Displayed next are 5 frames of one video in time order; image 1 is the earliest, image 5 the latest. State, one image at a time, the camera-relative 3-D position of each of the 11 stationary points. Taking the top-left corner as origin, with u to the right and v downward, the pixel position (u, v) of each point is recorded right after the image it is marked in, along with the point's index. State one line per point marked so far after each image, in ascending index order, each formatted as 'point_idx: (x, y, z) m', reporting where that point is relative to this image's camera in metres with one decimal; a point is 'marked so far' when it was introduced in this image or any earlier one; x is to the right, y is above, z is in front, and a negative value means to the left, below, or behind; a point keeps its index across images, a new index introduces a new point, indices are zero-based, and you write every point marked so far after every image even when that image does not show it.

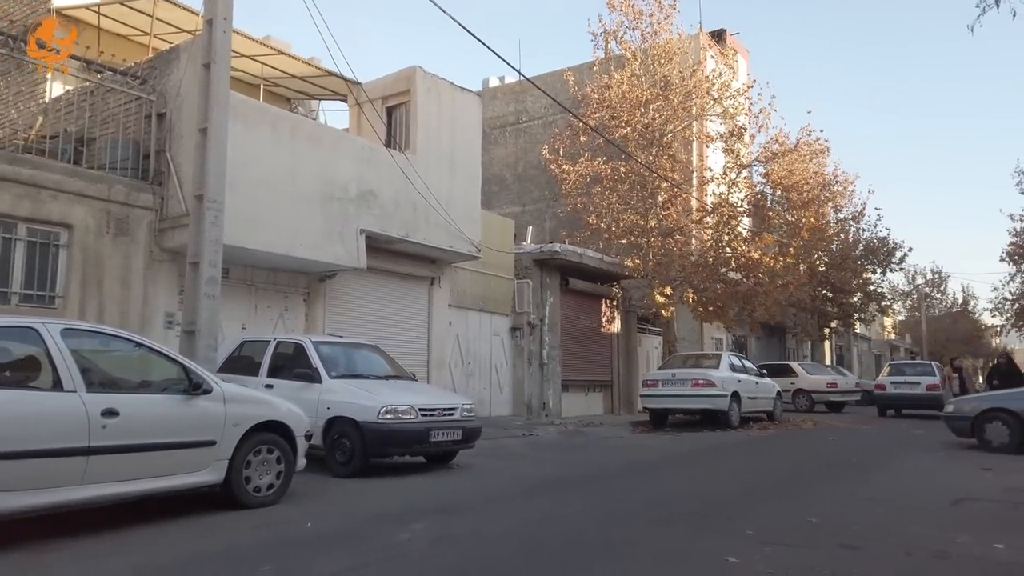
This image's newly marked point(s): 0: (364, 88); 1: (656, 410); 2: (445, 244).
0: (-3.3, +4.4, +16.5) m
1: (+3.7, -3.1, +19.0) m
2: (-1.5, +0.9, +16.2) m
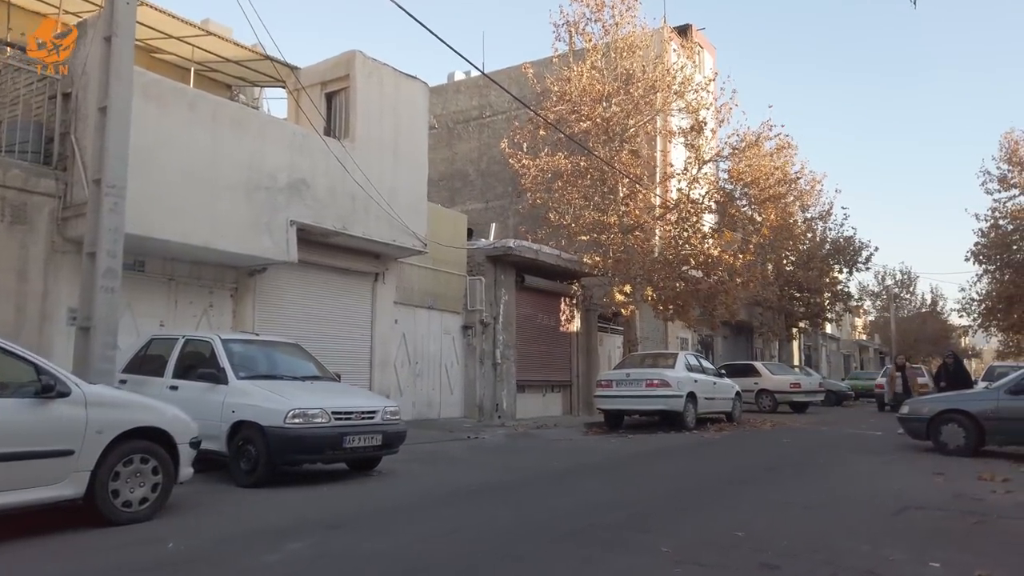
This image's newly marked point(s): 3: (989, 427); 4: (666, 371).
0: (-4.4, +4.5, +15.7) m
1: (+2.4, -3.0, +18.4) m
2: (-2.6, +1.0, +15.4) m
3: (+8.4, -2.5, +13.2) m
4: (+3.7, -2.0, +17.9) m
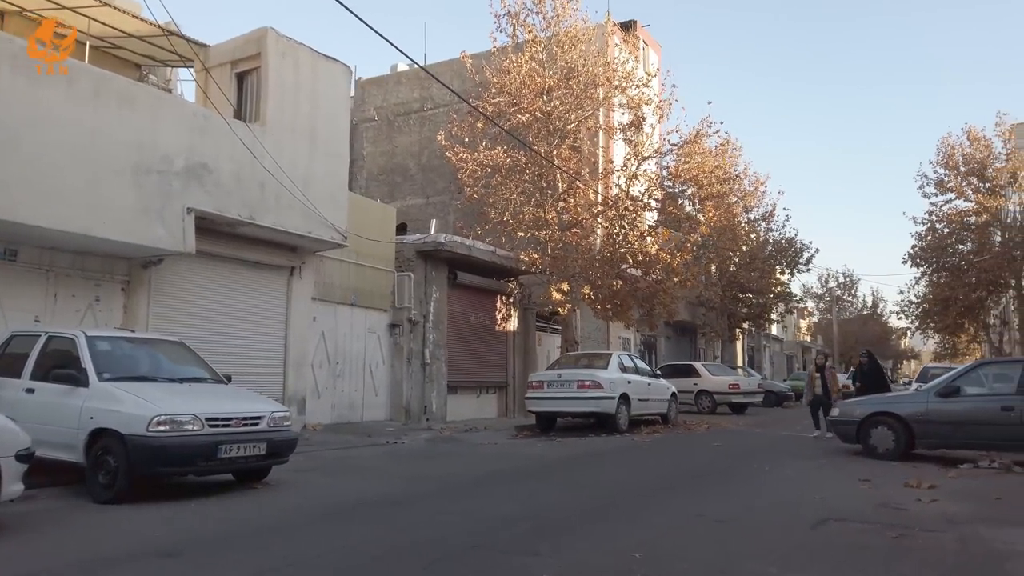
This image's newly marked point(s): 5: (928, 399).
0: (-5.9, +4.6, +14.6) m
1: (+0.7, -3.0, +17.7) m
2: (-4.1, +1.1, +14.5) m
3: (+7.0, -2.5, +12.9) m
4: (+2.0, -1.9, +17.3) m
5: (+7.2, -1.9, +12.9) m
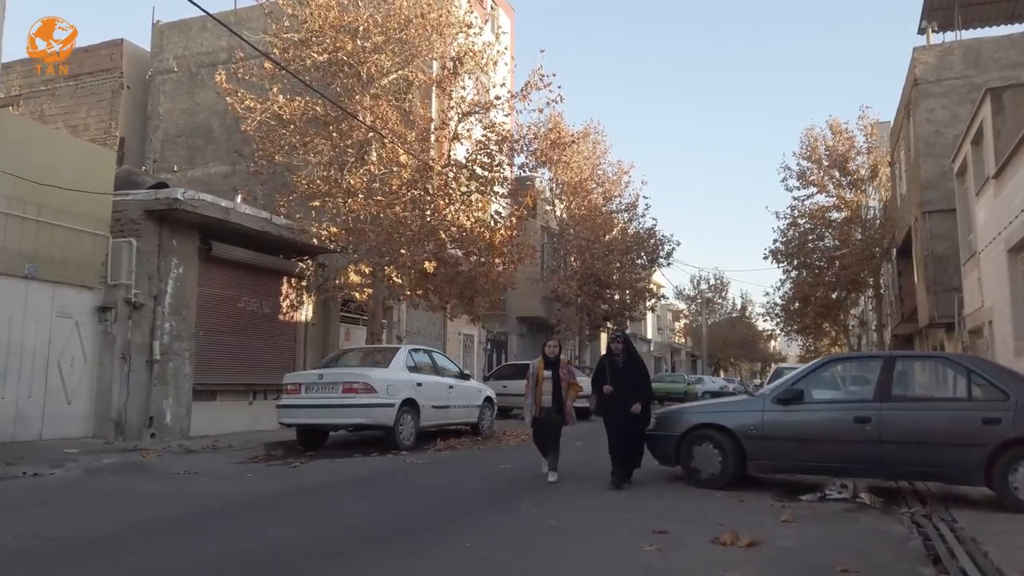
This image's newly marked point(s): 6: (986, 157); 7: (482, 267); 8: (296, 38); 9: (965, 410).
0: (-9.8, +5.3, +9.5) m
1: (-3.8, -2.5, +13.6) m
2: (-8.1, +1.7, +9.7) m
3: (+3.1, -2.1, +9.7) m
4: (-2.5, -1.5, +13.3) m
5: (+3.3, -1.5, +9.7) m
6: (+11.4, +3.2, +17.9) m
7: (-0.7, +0.5, +19.5) m
8: (-5.7, +6.6, +19.7) m
9: (+5.3, -1.4, +8.7) m
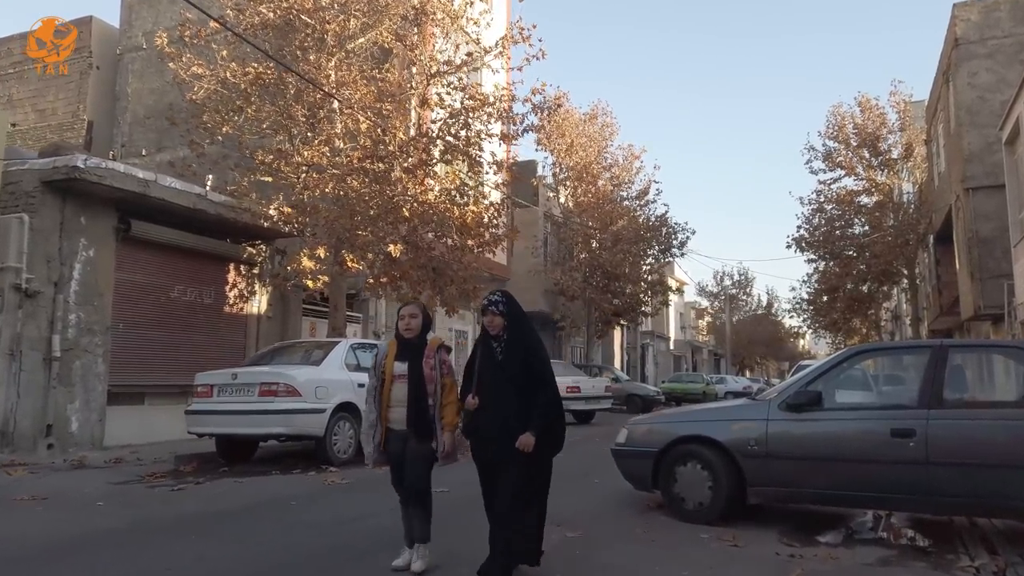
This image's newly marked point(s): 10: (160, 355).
0: (-10.6, +5.5, +7.5) m
1: (-4.5, -2.2, +11.4) m
2: (-8.9, +2.0, +7.6) m
3: (+2.3, -1.8, +7.2) m
4: (-3.1, -1.2, +11.1) m
5: (+2.5, -1.2, +7.2) m
6: (+10.9, +3.5, +15.2) m
7: (-1.2, +0.8, +17.2) m
8: (-6.1, +6.8, +17.5) m
9: (+4.5, -1.1, +6.2) m
10: (-6.8, -1.3, +14.7) m
